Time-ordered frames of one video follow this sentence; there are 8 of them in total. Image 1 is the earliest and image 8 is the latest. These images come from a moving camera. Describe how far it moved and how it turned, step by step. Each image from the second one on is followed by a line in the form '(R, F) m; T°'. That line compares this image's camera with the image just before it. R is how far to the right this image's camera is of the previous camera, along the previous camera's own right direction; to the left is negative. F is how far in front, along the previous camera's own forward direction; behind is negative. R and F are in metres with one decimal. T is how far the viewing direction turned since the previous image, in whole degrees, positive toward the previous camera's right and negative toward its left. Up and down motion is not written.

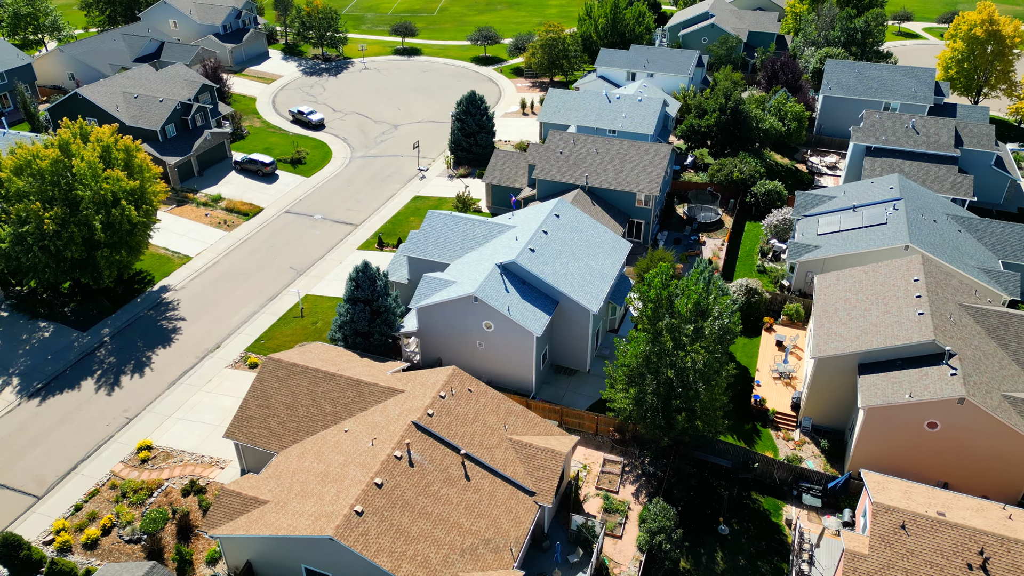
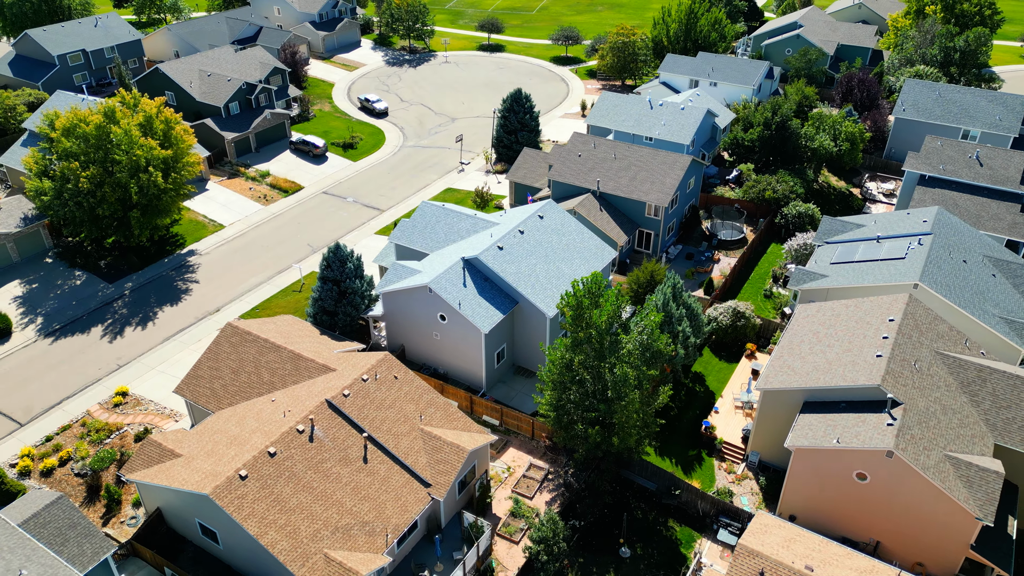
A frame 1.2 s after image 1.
(+7.7, +0.6) m; -9°
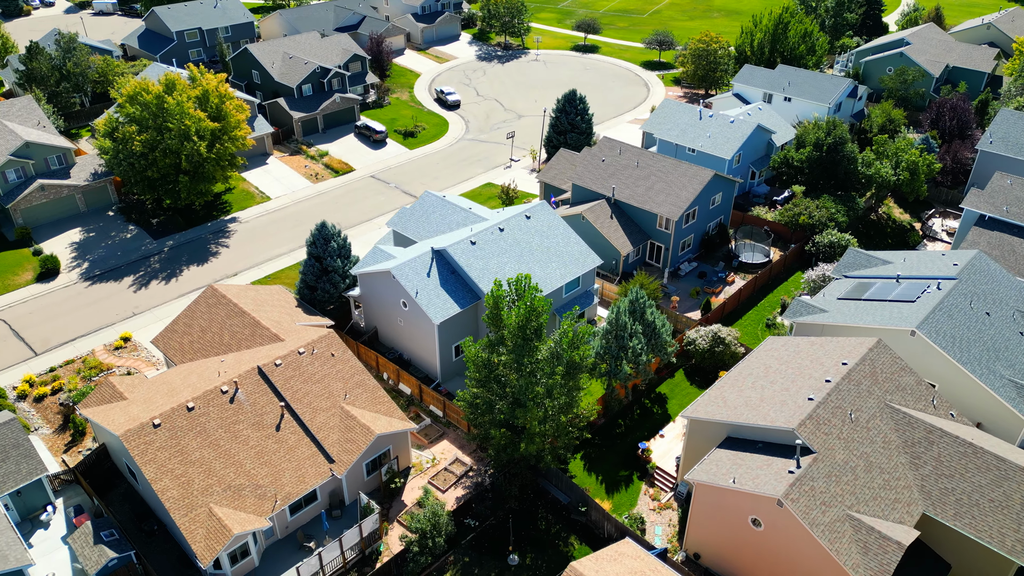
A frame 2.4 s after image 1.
(+8.0, +0.8) m; -10°
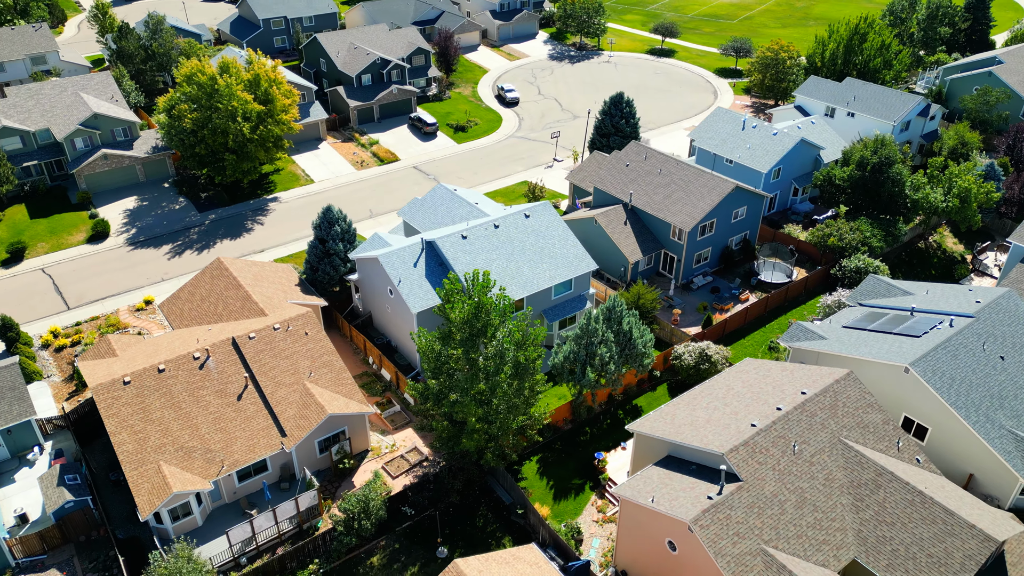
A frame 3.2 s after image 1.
(+5.5, +0.4) m; -8°
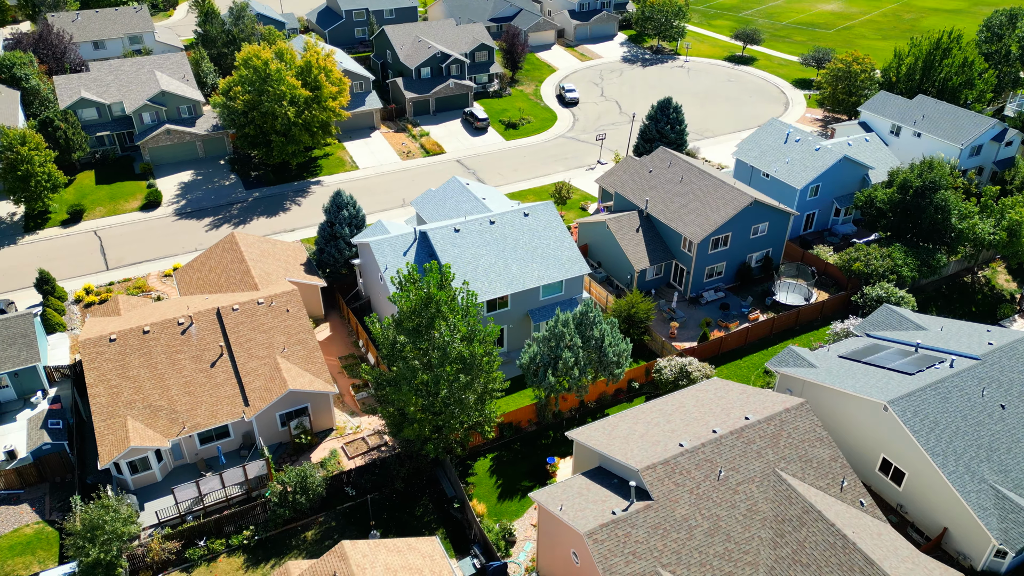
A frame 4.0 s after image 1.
(+5.5, +0.4) m; -8°
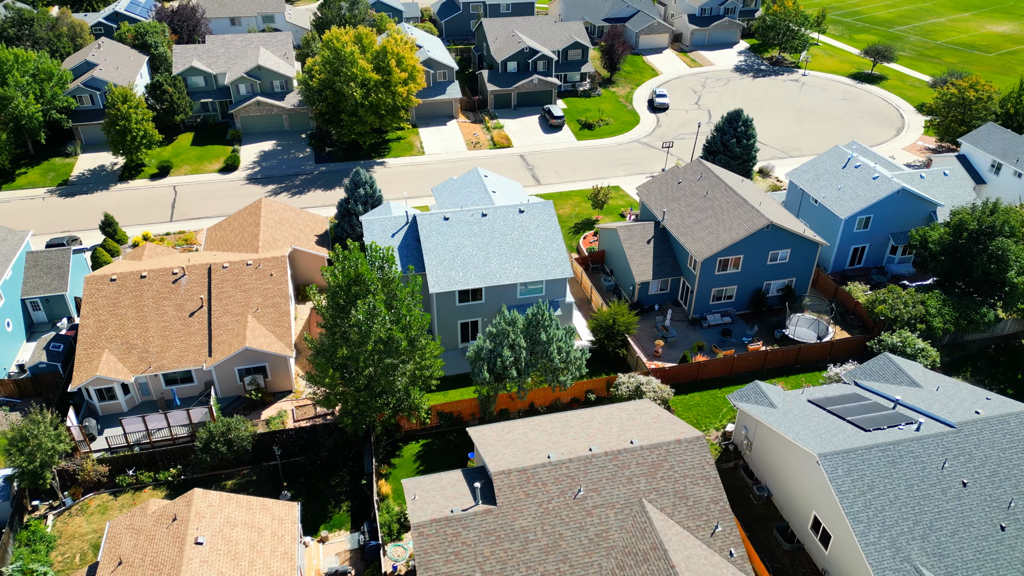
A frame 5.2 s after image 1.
(+8.4, +1.0) m; -12°
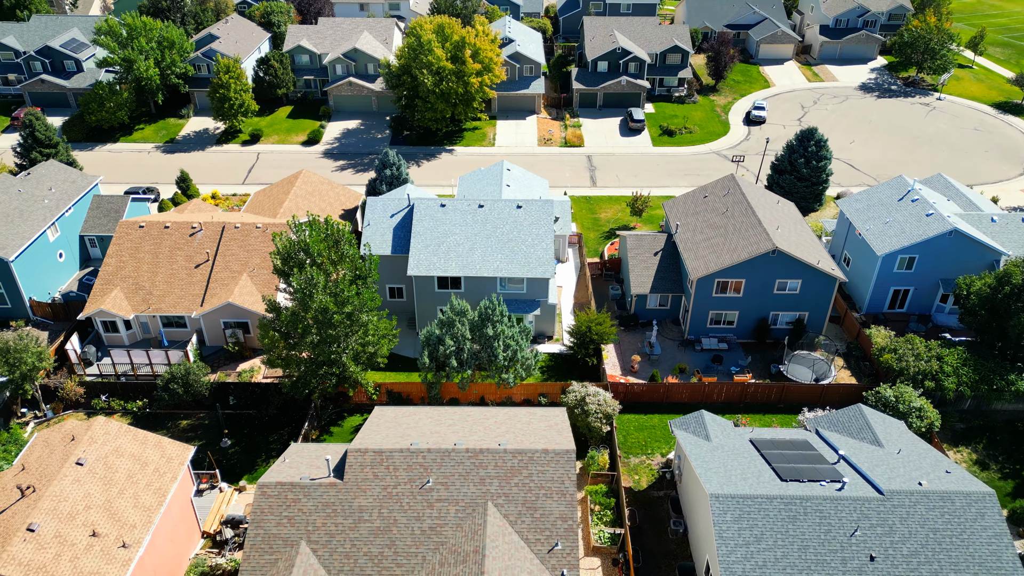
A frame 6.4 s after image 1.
(+8.4, +1.0) m; -12°
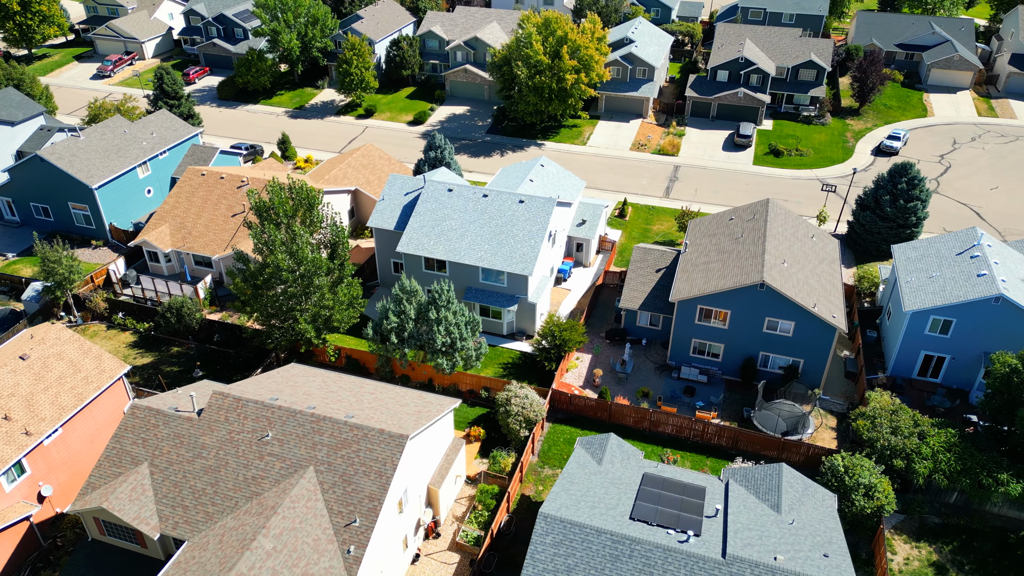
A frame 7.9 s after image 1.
(+10.3, +1.5) m; -15°
